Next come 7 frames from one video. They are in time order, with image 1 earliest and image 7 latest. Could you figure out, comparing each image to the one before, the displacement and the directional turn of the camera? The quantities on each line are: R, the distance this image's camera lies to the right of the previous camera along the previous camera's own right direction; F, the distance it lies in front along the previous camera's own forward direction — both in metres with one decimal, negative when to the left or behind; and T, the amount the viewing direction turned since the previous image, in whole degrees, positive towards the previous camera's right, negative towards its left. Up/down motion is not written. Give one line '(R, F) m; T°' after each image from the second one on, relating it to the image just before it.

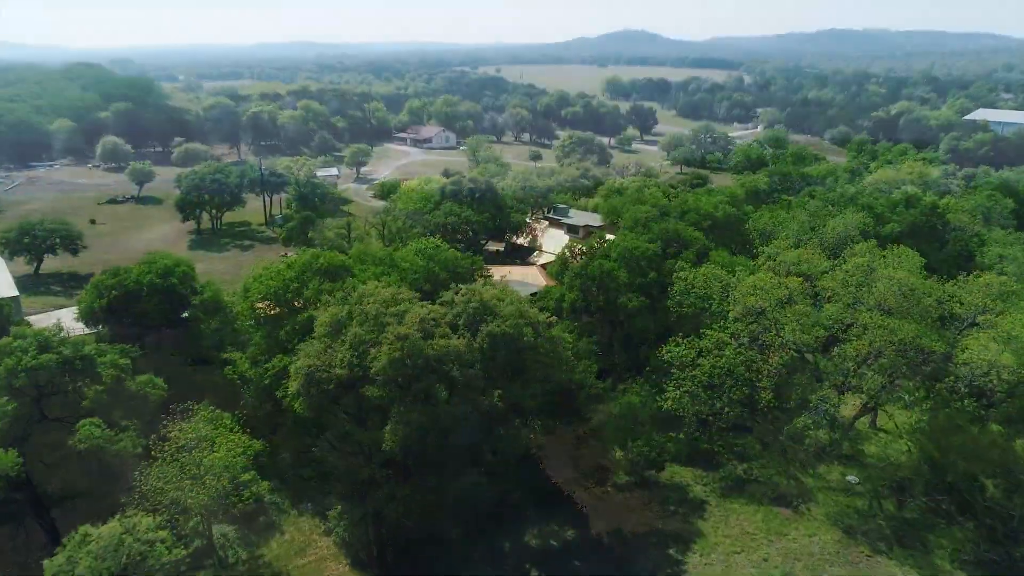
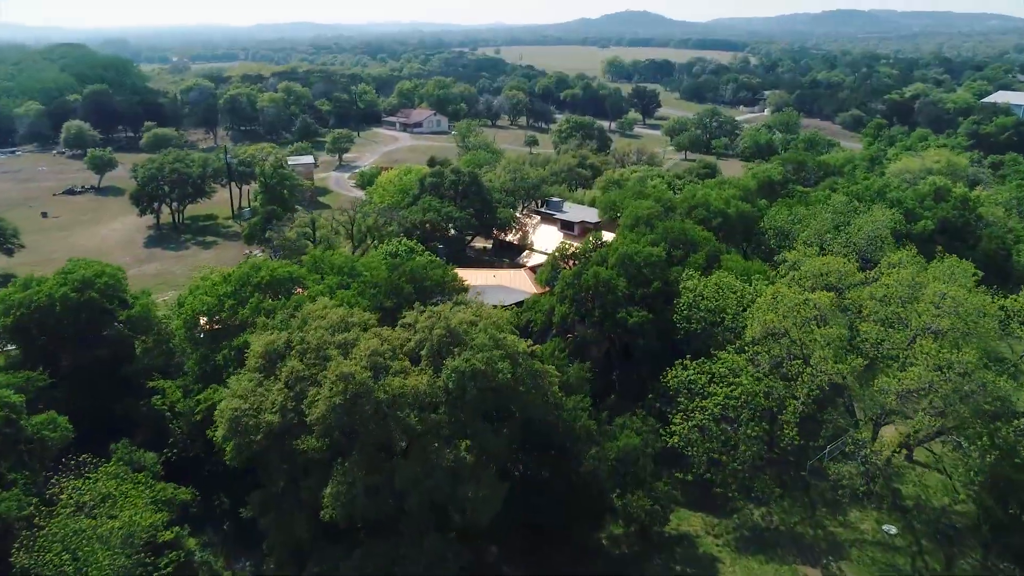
(+0.9, +5.2) m; 0°
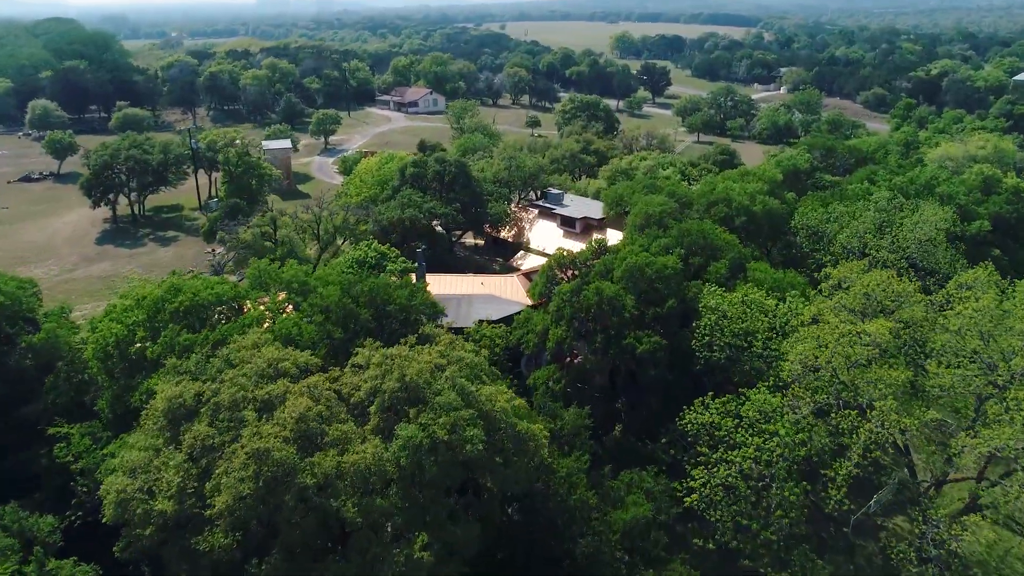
(+0.8, +5.5) m; -1°
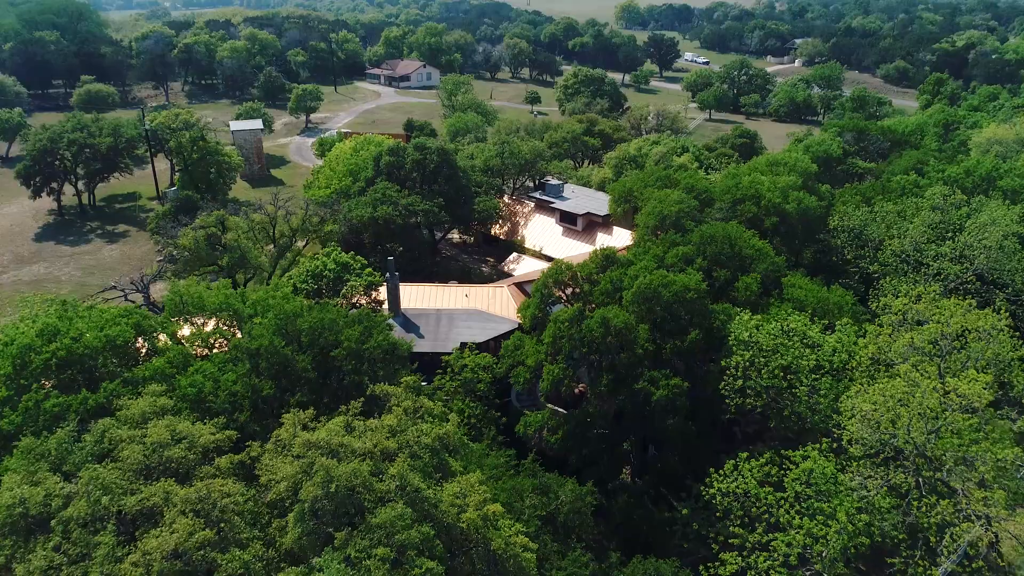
(+0.5, +5.3) m; 0°
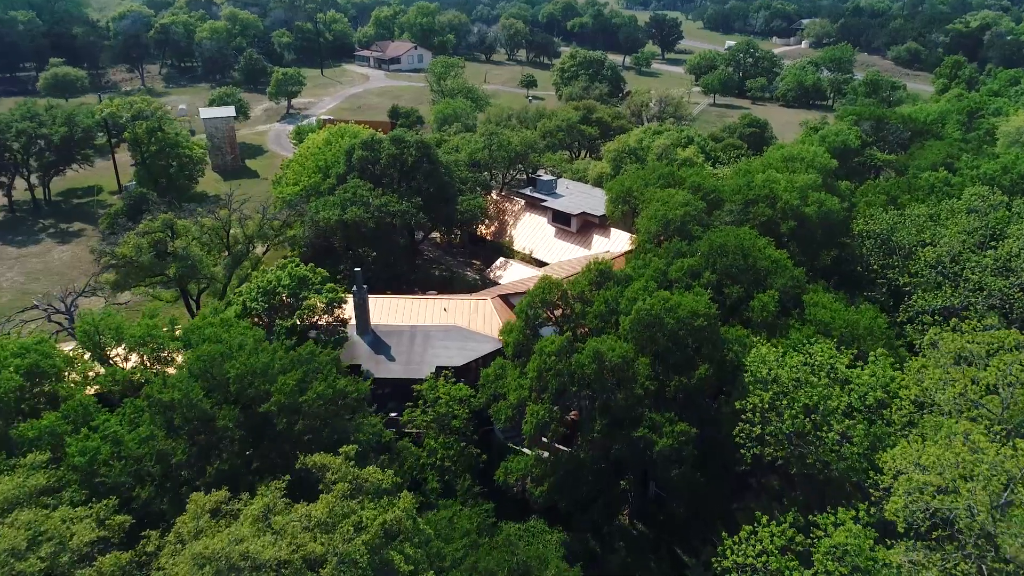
(+0.6, +3.4) m; 0°
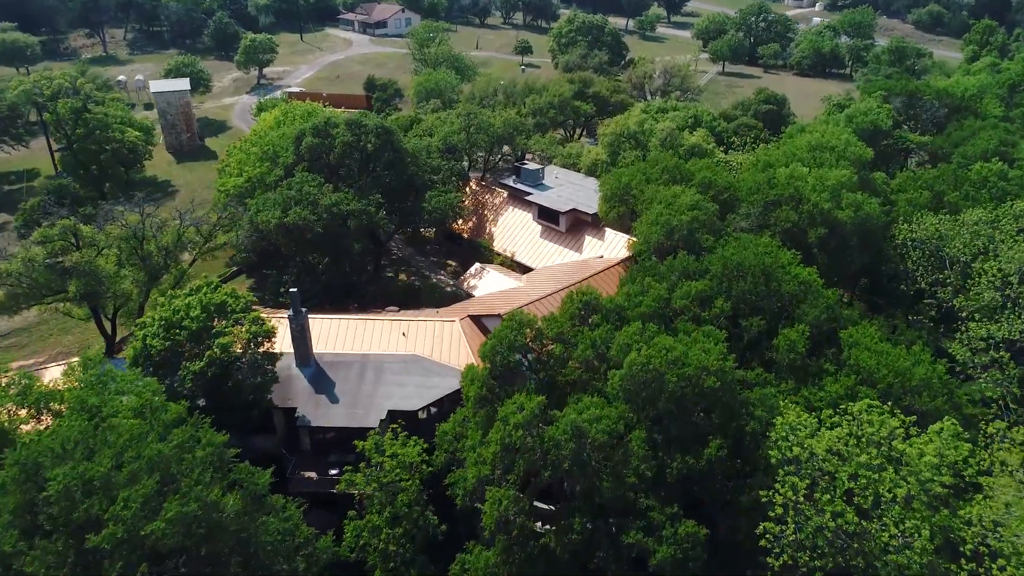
(+0.9, +4.6) m; 0°
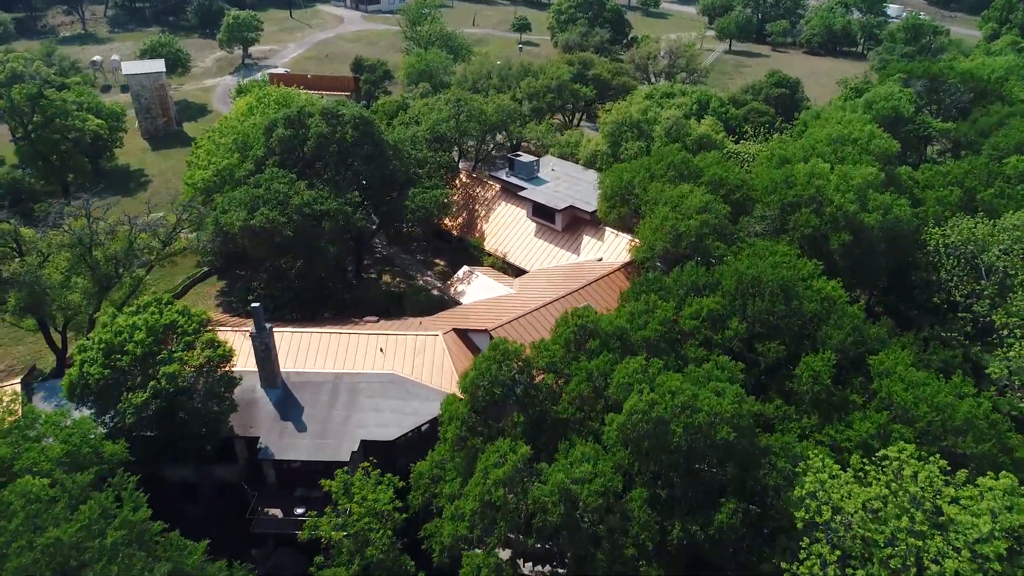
(+0.3, +2.2) m; 0°
